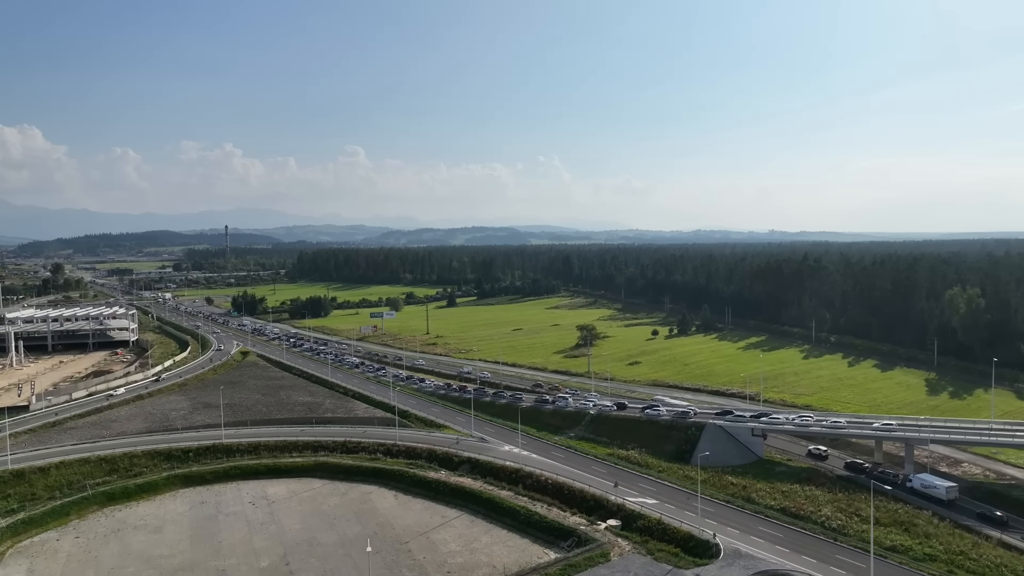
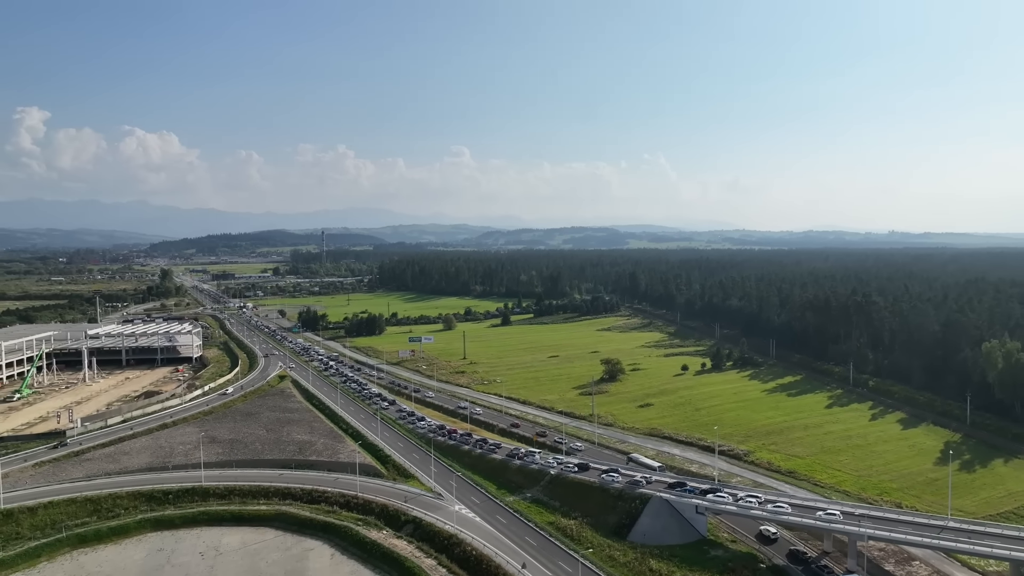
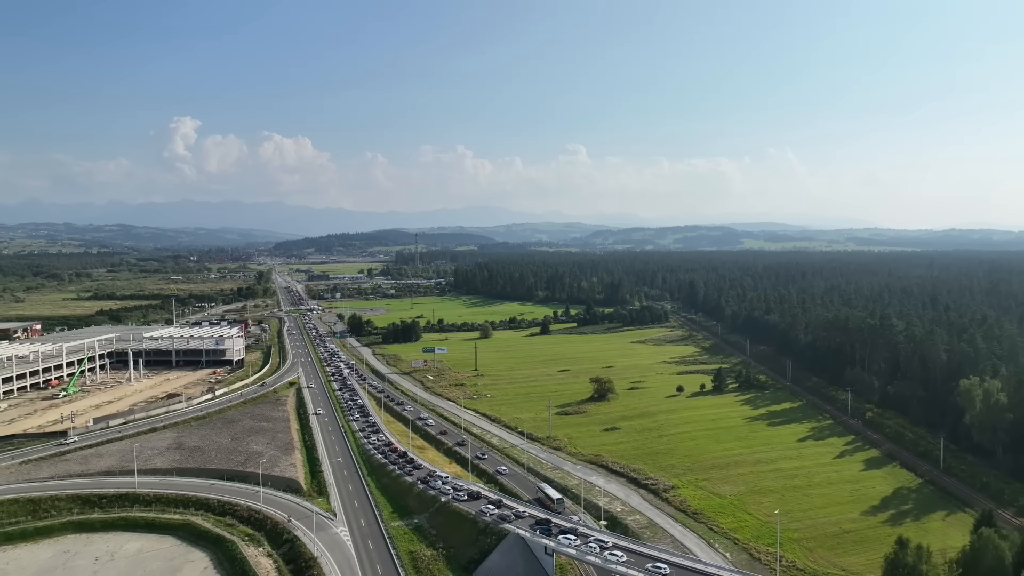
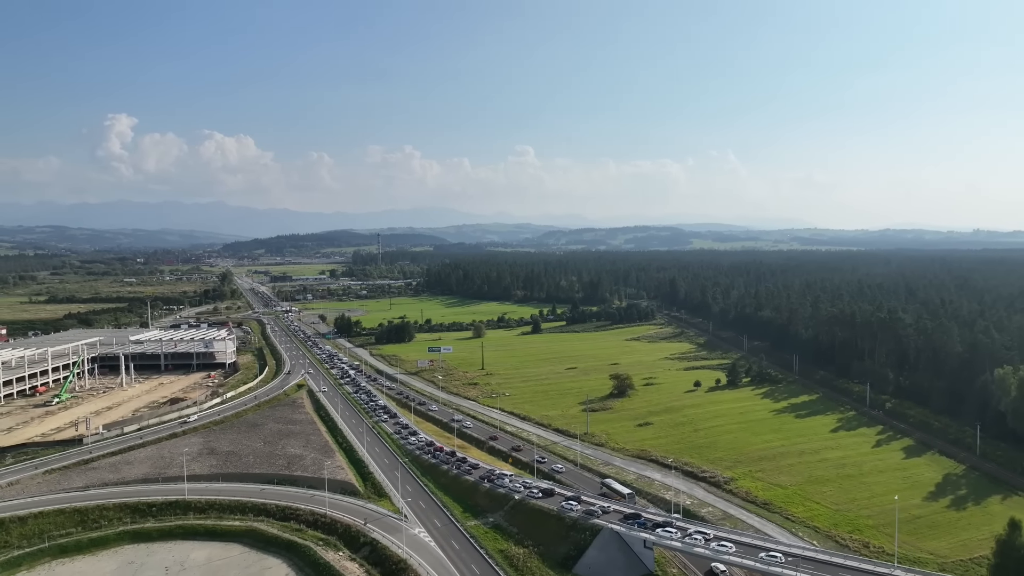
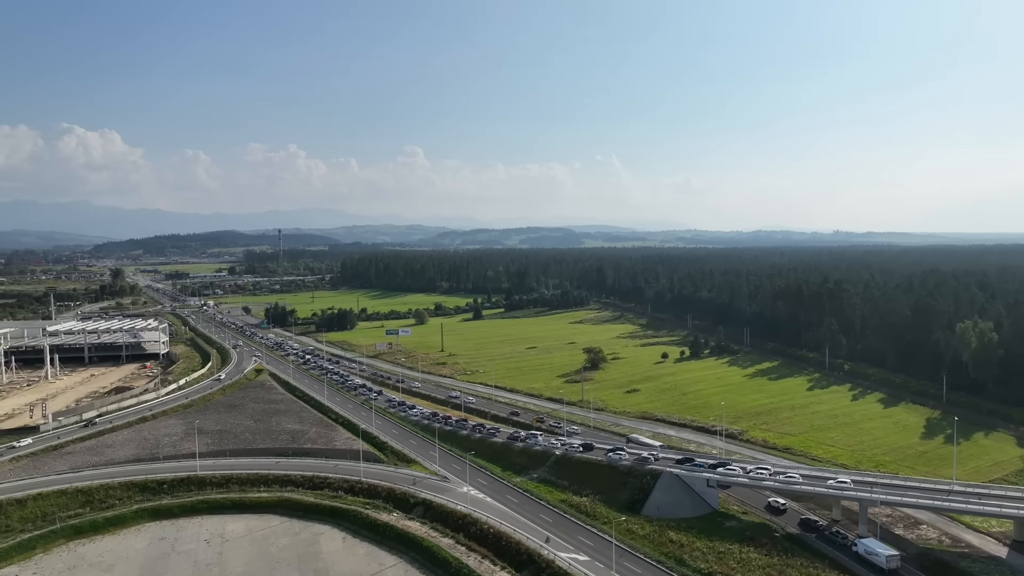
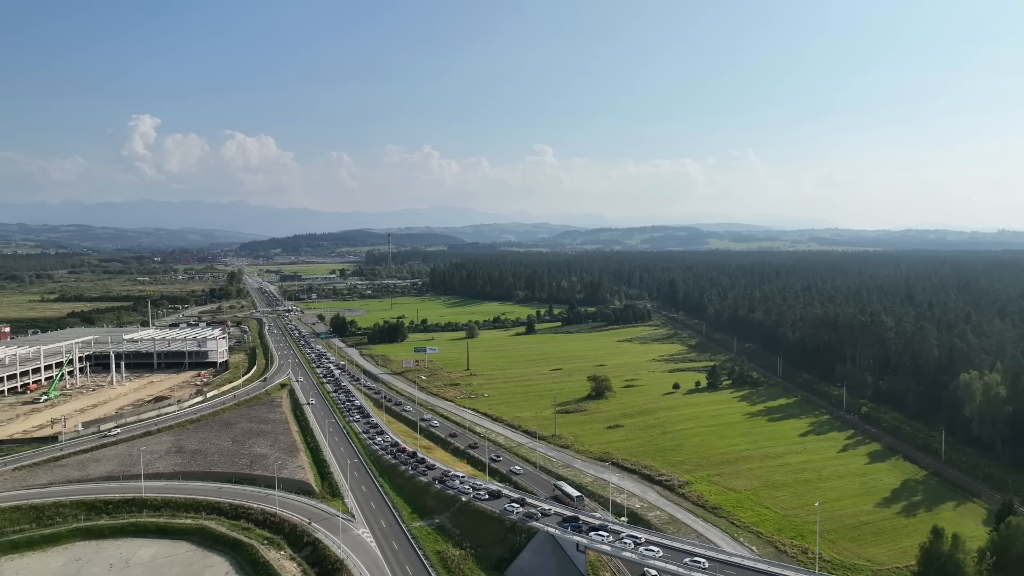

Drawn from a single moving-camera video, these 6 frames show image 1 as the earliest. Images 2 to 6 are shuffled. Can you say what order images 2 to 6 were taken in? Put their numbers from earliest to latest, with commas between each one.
5, 2, 4, 6, 3
